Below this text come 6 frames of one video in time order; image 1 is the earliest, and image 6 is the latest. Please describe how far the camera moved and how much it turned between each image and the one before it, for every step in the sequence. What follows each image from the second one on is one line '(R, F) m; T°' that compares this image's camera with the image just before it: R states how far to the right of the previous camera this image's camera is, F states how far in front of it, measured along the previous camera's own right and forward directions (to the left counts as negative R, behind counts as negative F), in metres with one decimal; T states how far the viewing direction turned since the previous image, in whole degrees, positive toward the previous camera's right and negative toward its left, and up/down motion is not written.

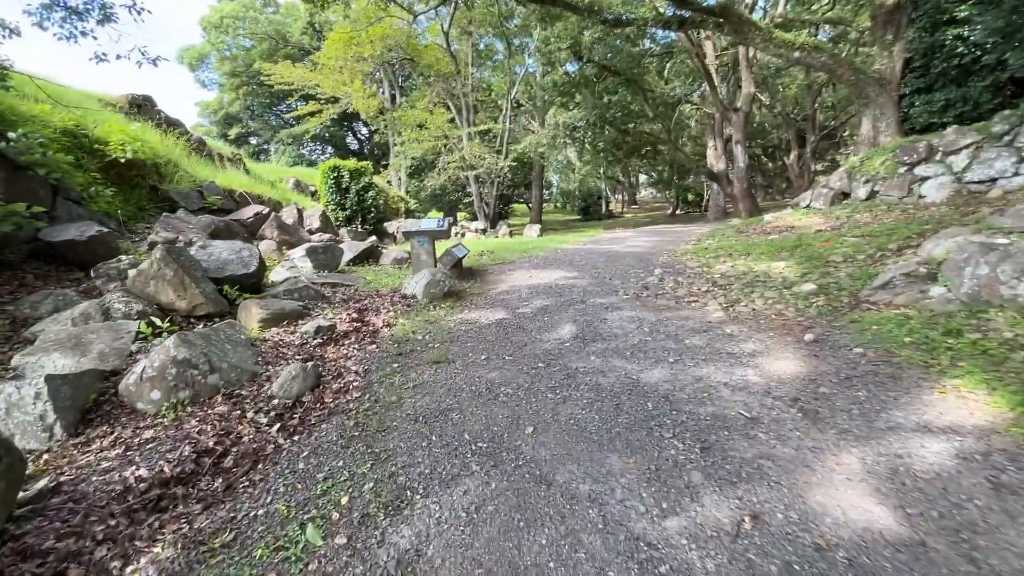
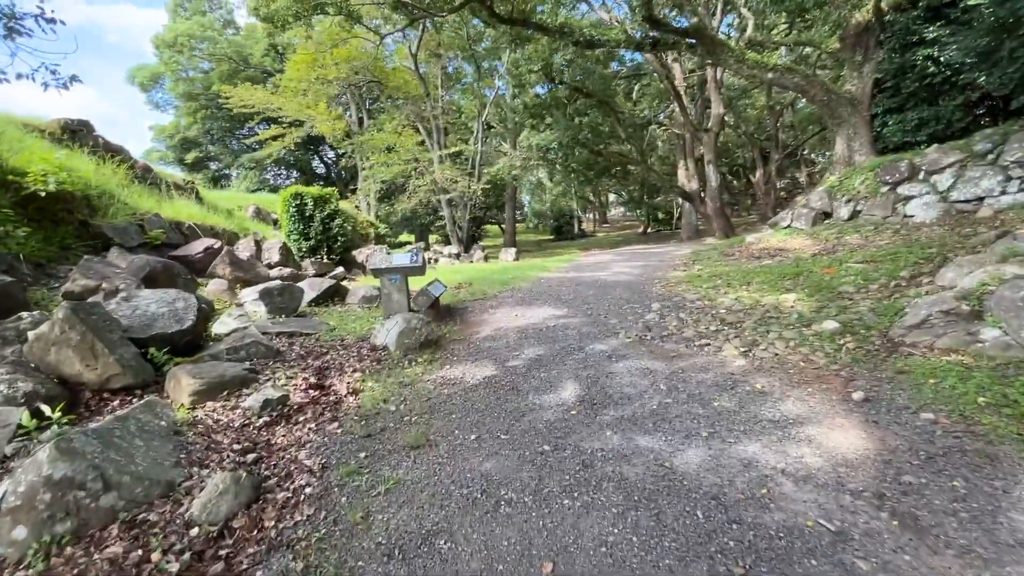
(-0.1, +0.6) m; +3°
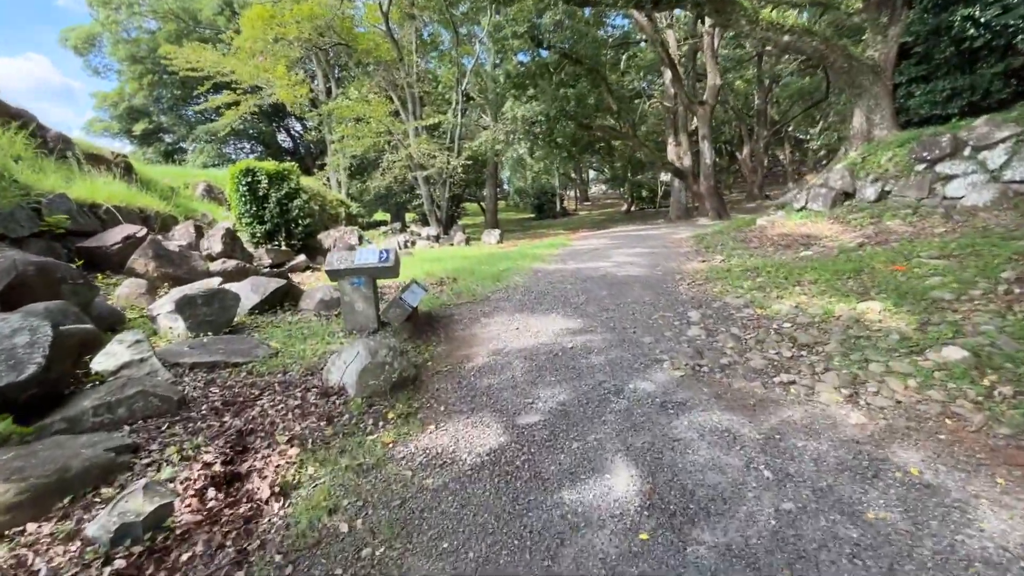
(-0.2, +1.3) m; +3°
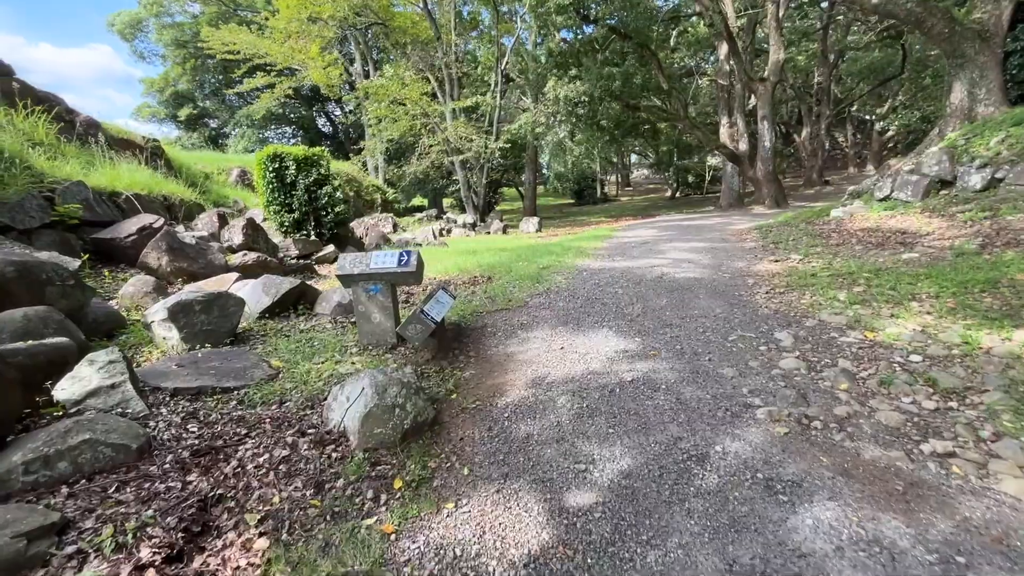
(-0.1, +0.7) m; -4°
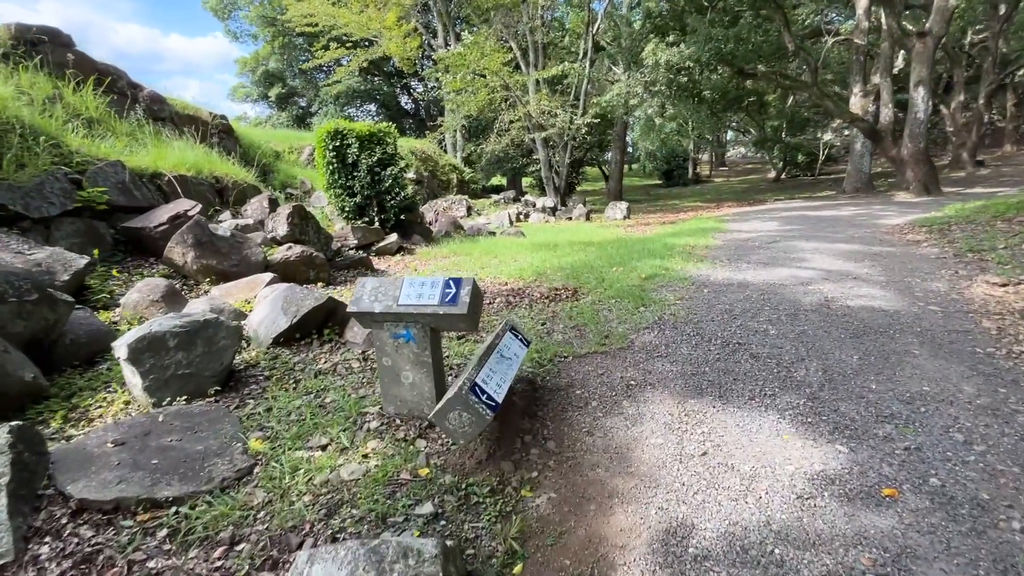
(-0.2, +1.4) m; -9°
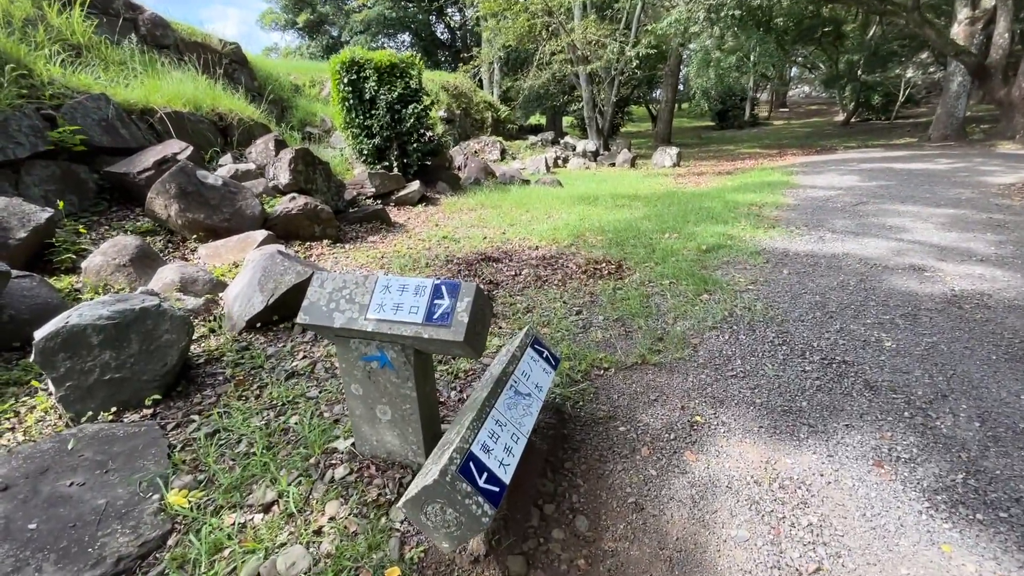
(0.0, +0.8) m; -4°
